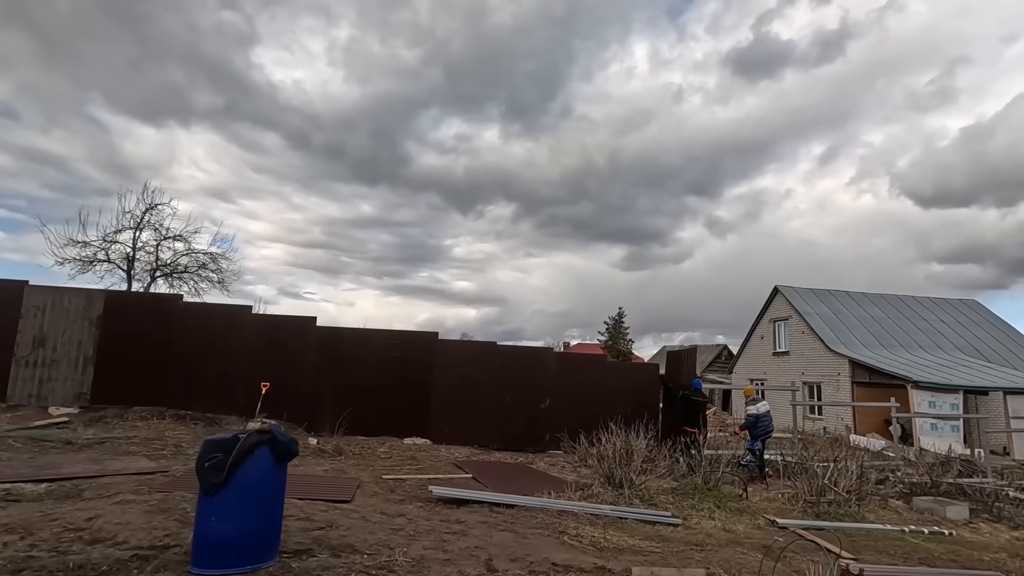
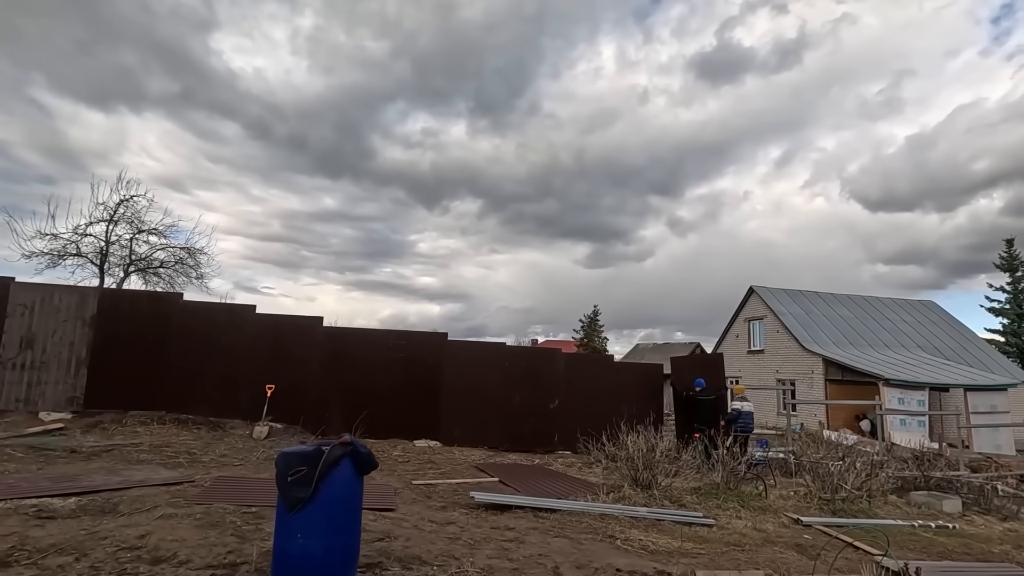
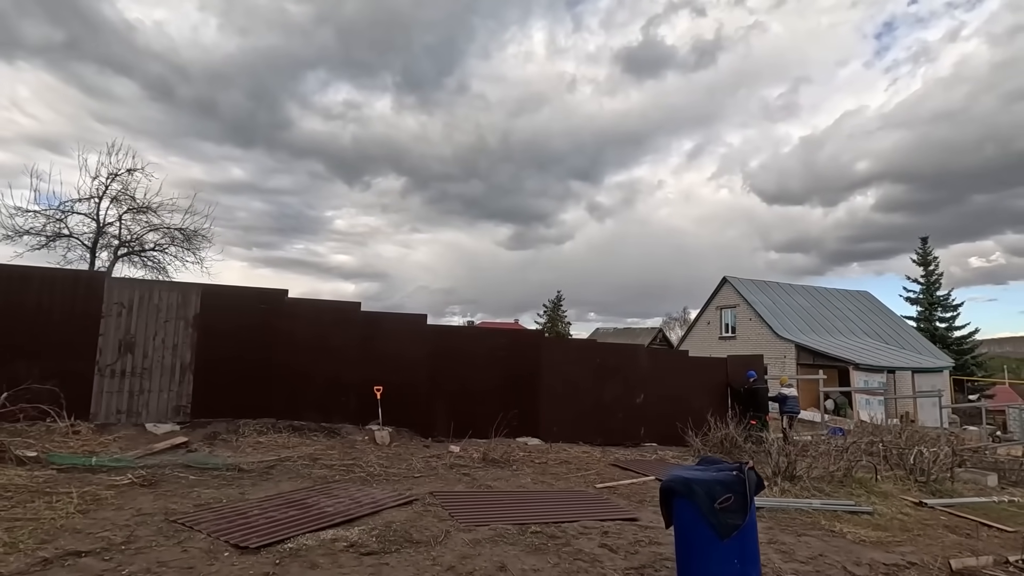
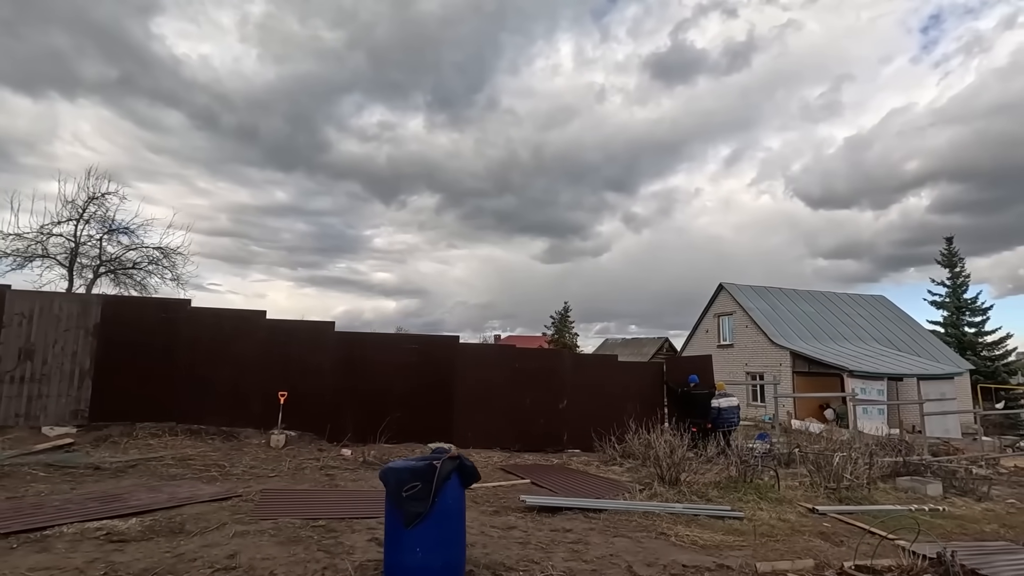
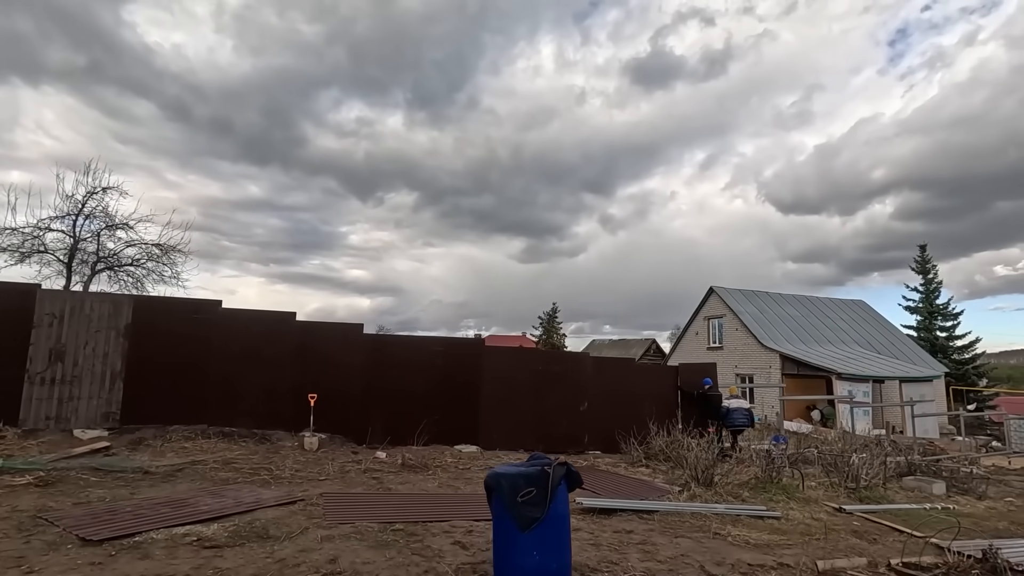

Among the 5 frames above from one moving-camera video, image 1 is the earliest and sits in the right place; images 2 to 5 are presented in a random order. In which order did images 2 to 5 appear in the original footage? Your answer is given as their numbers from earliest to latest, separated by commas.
2, 4, 5, 3
